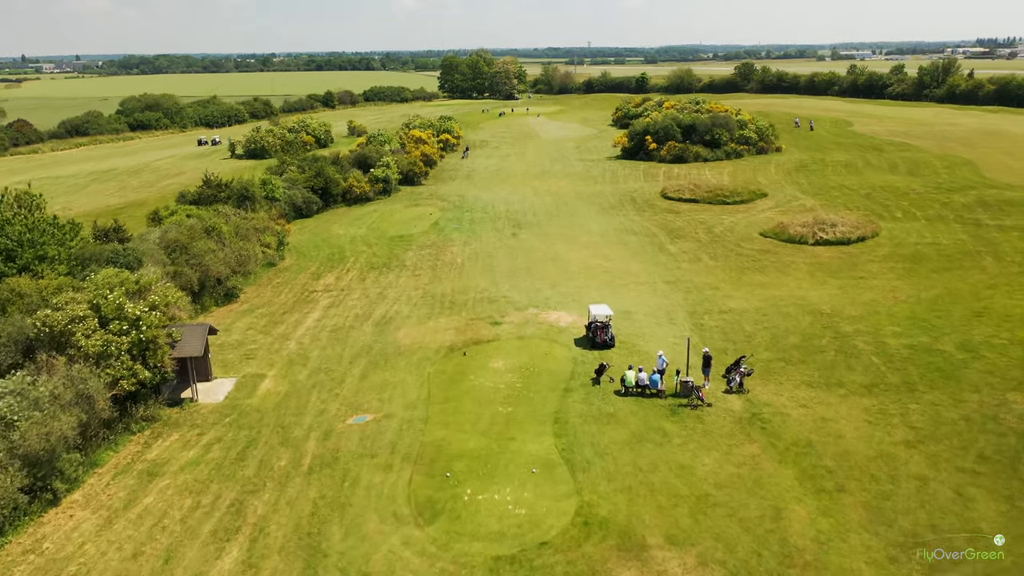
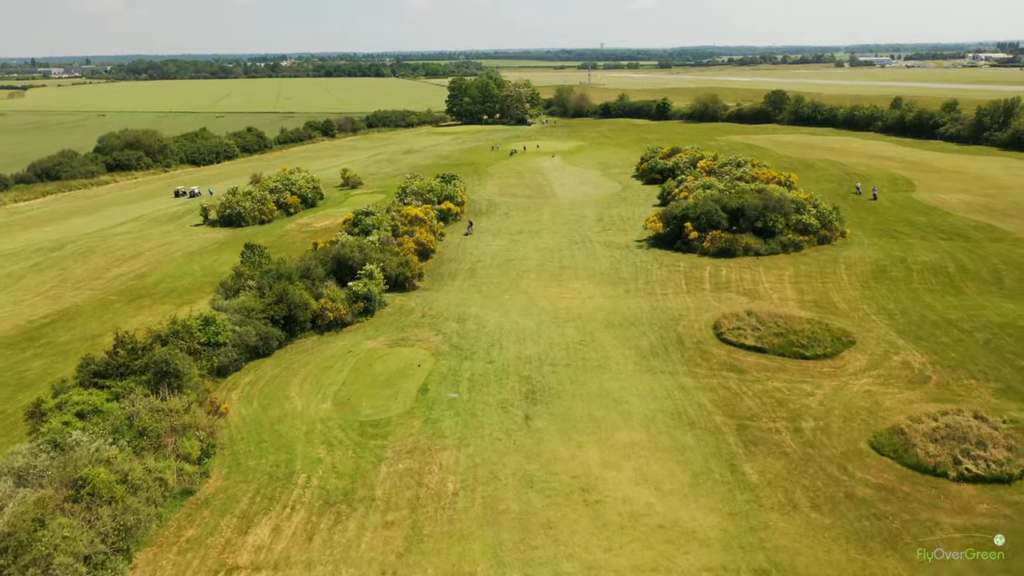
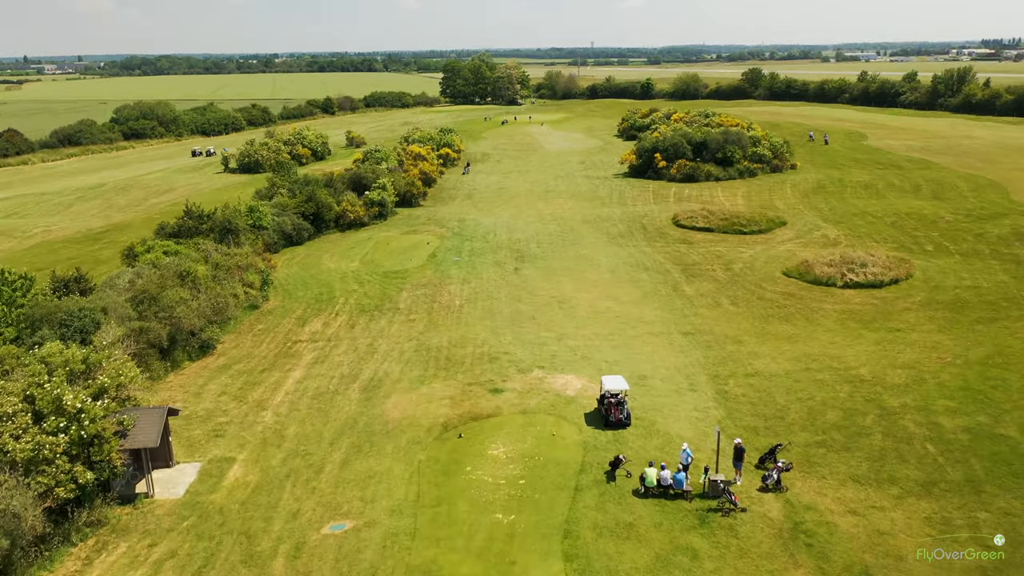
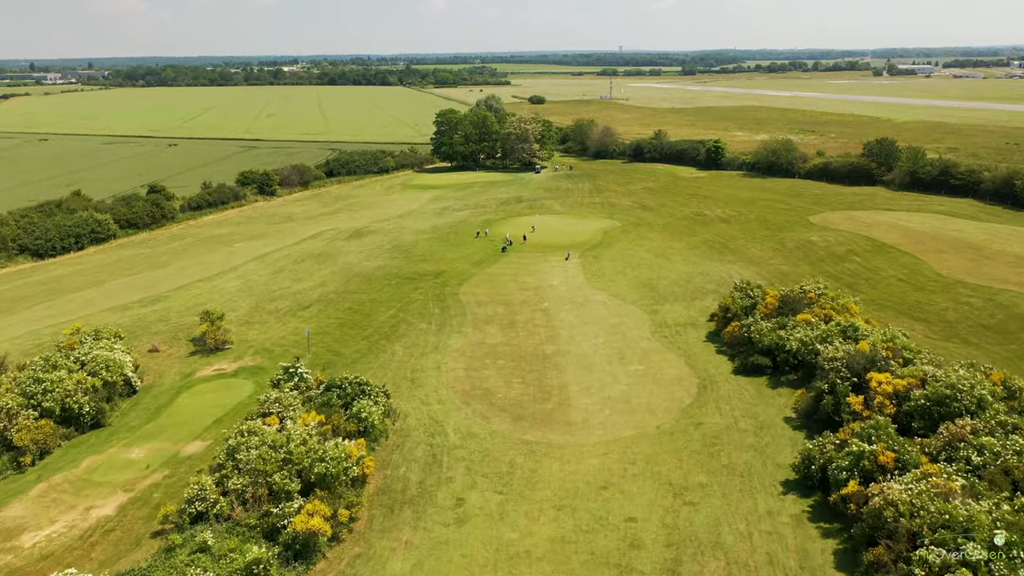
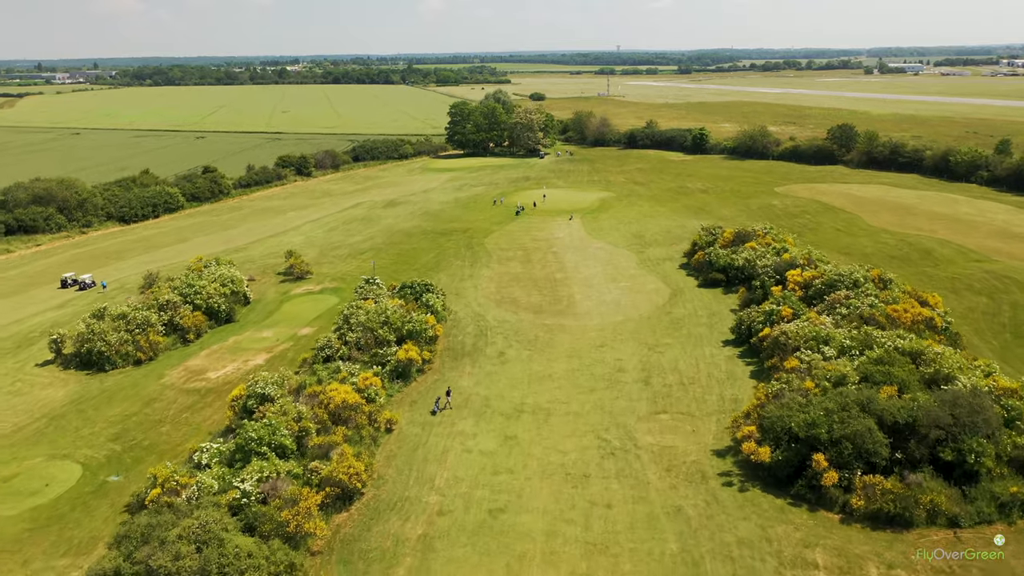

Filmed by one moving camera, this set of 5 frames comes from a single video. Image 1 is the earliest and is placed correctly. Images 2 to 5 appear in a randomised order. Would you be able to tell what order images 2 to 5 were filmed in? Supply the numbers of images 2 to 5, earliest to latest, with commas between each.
3, 2, 5, 4
